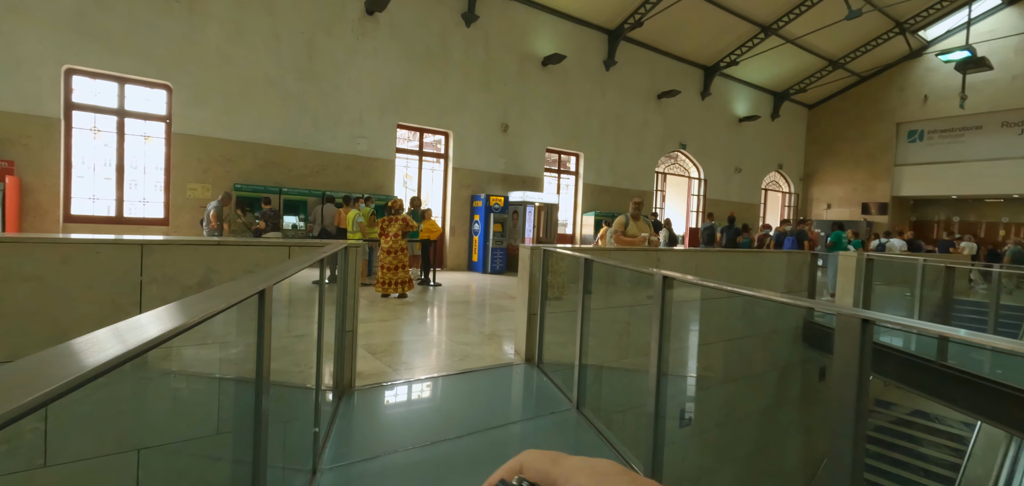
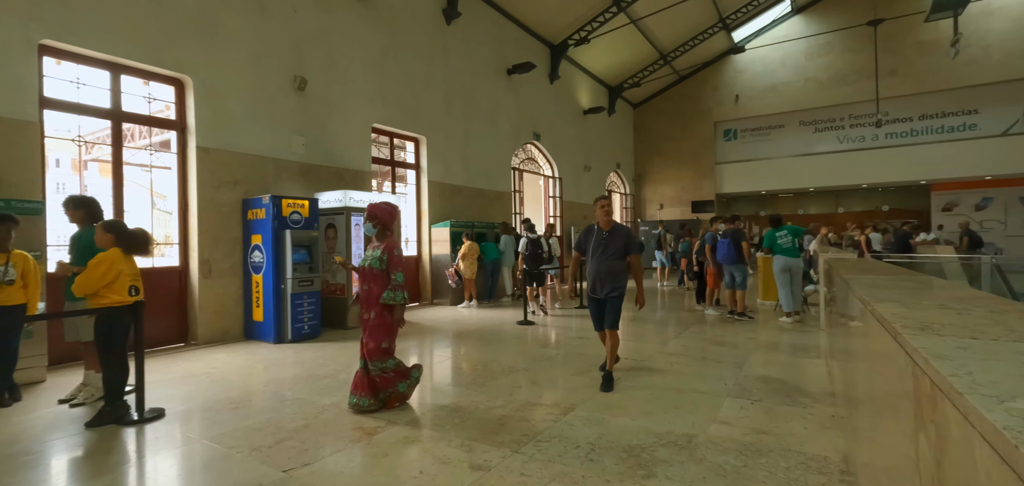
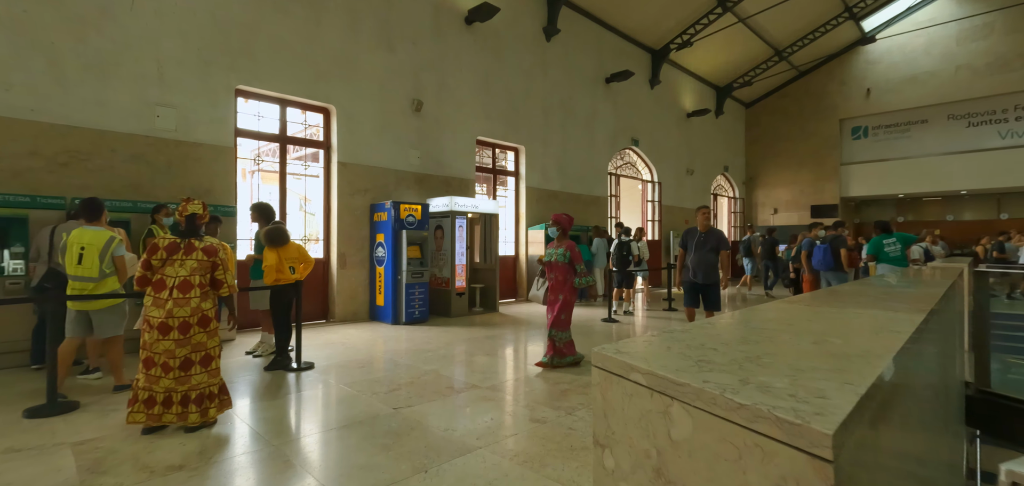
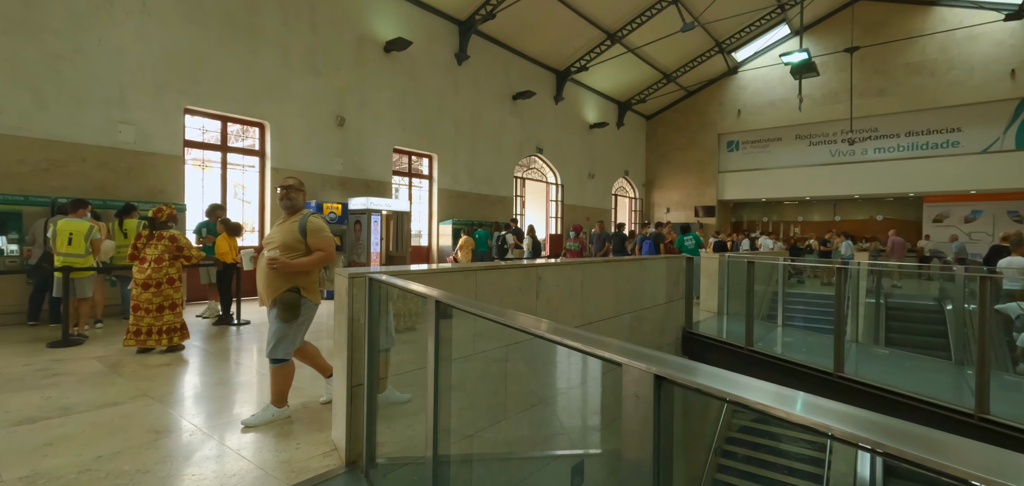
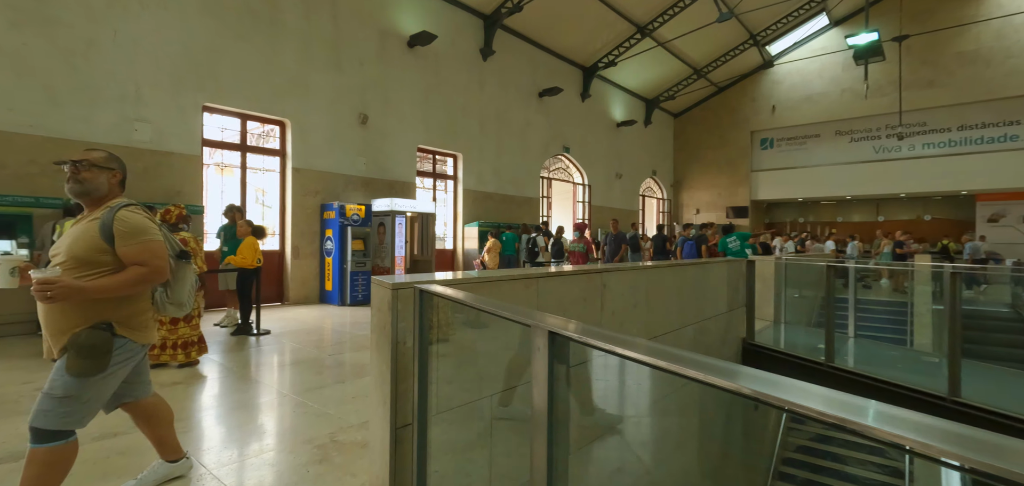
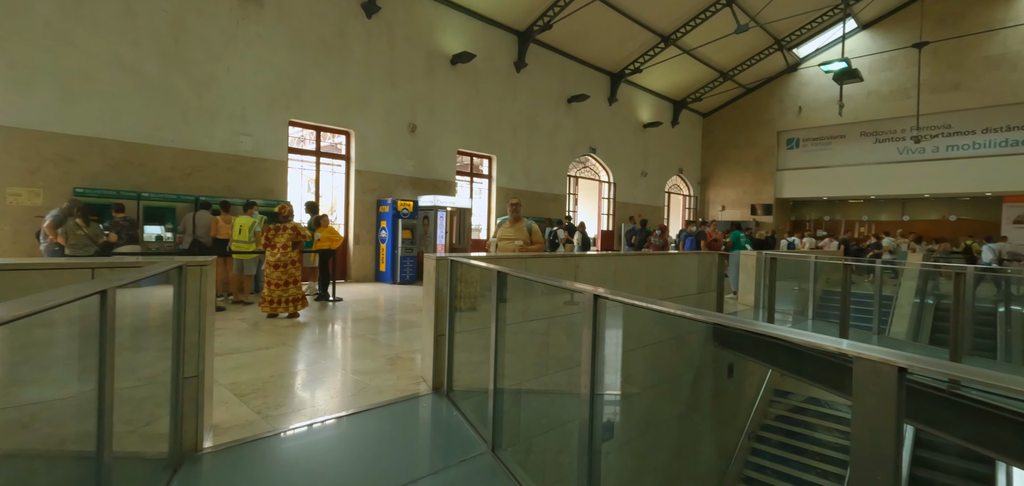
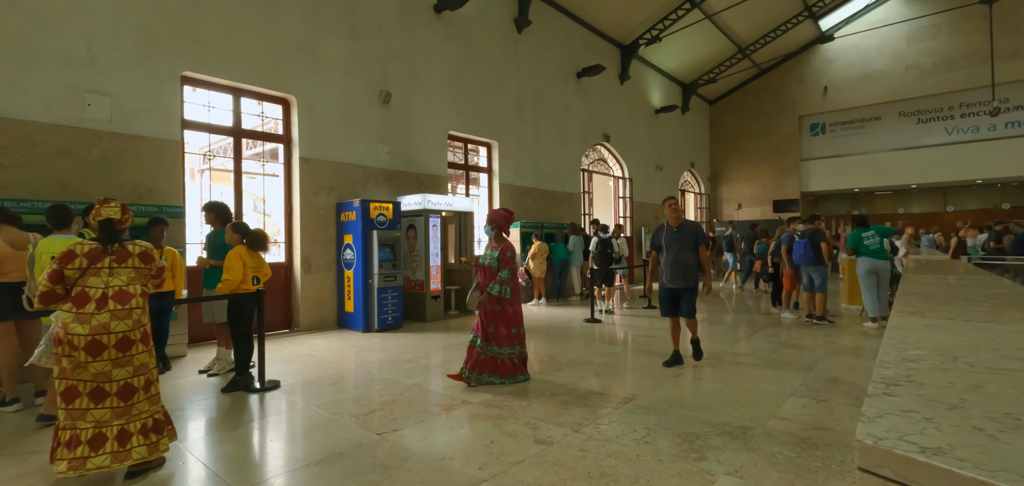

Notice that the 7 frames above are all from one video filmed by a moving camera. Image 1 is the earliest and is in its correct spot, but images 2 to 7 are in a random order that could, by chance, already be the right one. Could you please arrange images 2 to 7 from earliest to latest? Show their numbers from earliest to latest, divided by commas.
6, 4, 5, 3, 7, 2
